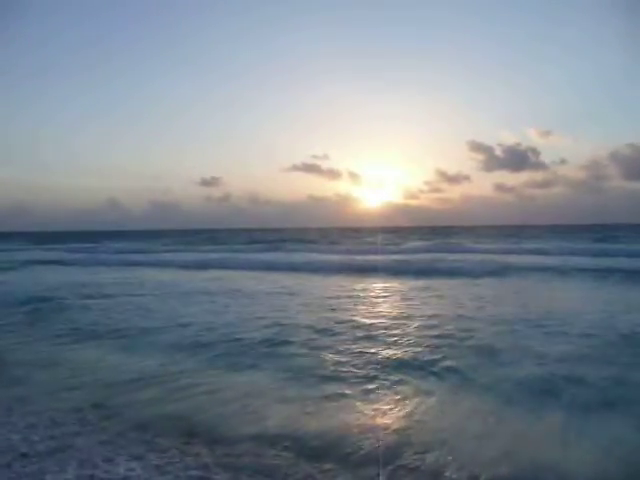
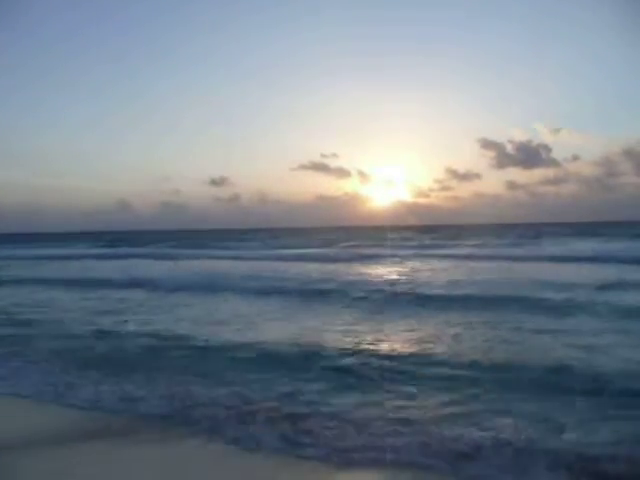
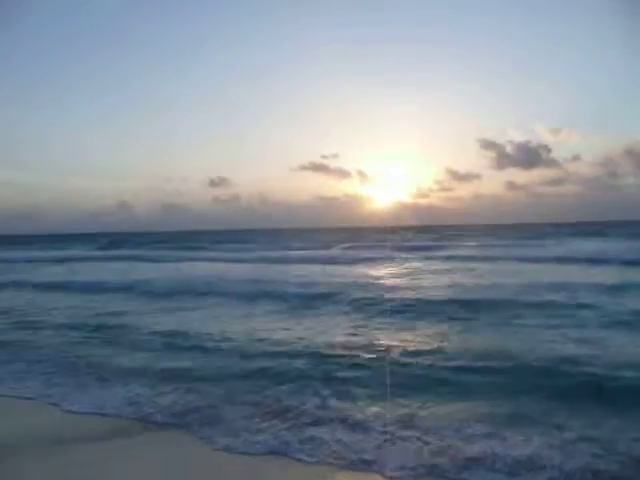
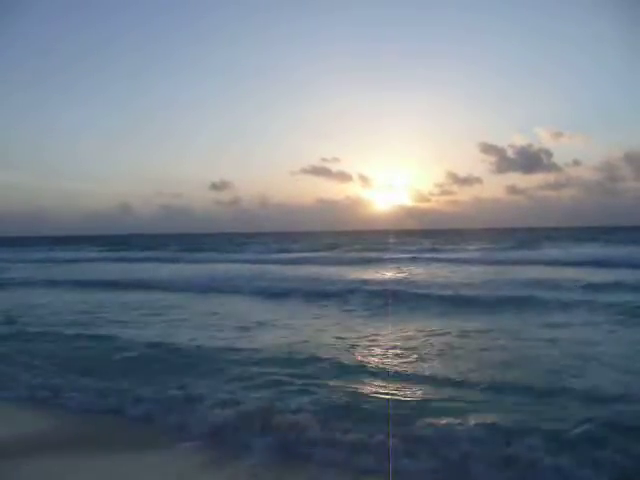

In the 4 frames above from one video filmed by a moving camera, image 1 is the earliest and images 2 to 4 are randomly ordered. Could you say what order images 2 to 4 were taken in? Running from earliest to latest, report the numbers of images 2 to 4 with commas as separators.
4, 2, 3
